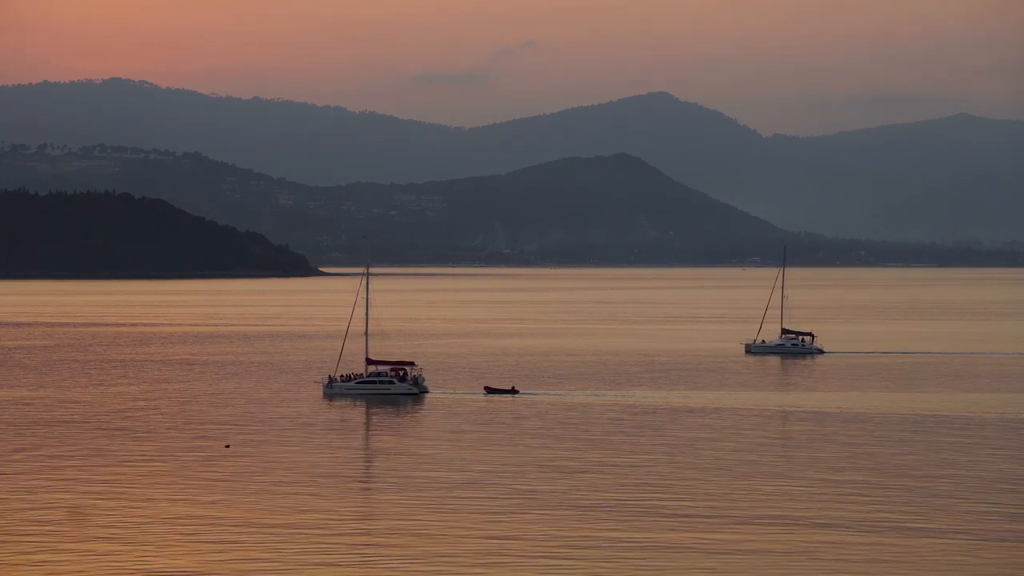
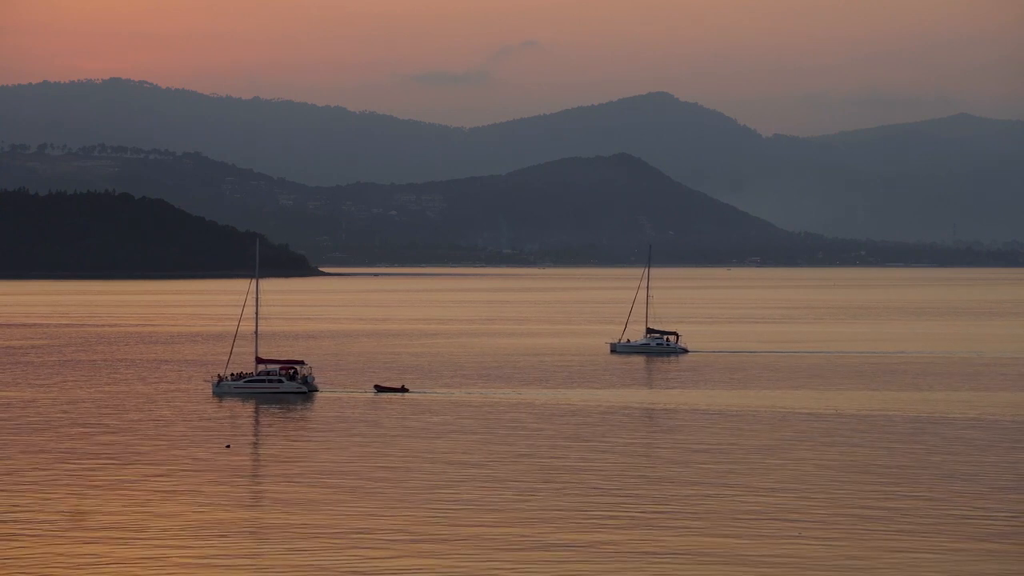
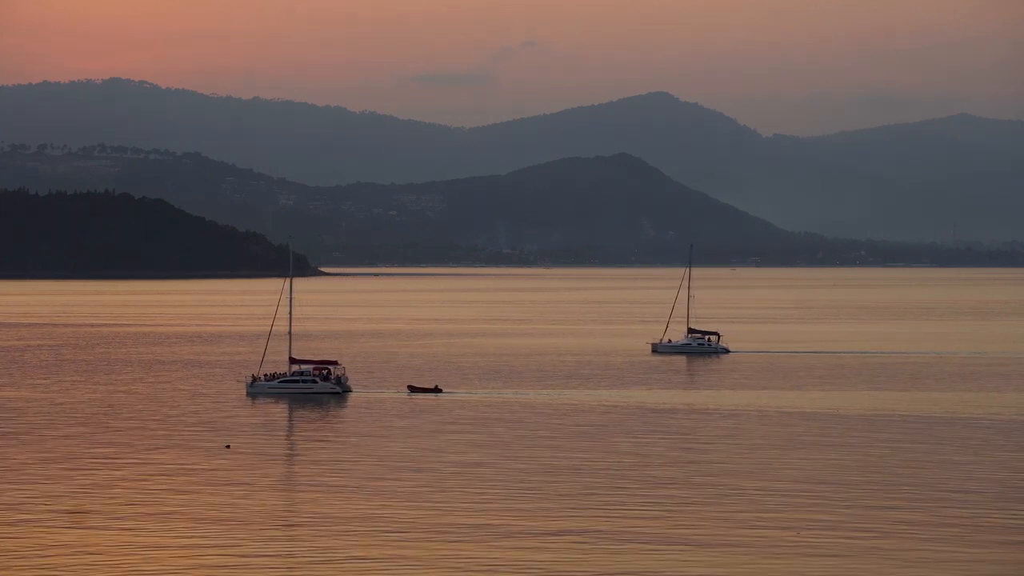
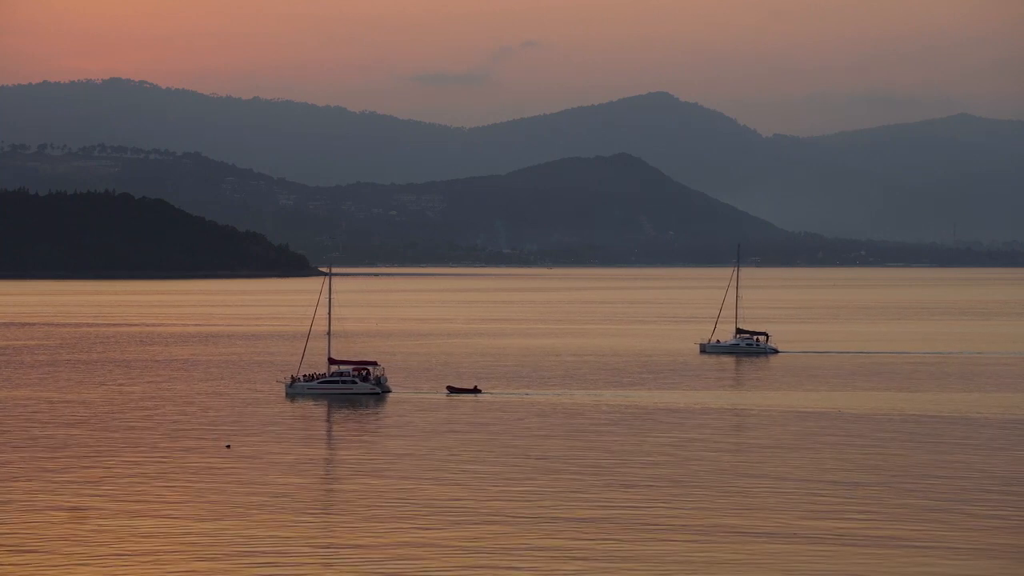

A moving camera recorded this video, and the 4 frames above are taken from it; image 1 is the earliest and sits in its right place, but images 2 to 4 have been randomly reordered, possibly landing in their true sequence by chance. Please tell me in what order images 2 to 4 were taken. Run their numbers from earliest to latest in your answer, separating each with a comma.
4, 3, 2
